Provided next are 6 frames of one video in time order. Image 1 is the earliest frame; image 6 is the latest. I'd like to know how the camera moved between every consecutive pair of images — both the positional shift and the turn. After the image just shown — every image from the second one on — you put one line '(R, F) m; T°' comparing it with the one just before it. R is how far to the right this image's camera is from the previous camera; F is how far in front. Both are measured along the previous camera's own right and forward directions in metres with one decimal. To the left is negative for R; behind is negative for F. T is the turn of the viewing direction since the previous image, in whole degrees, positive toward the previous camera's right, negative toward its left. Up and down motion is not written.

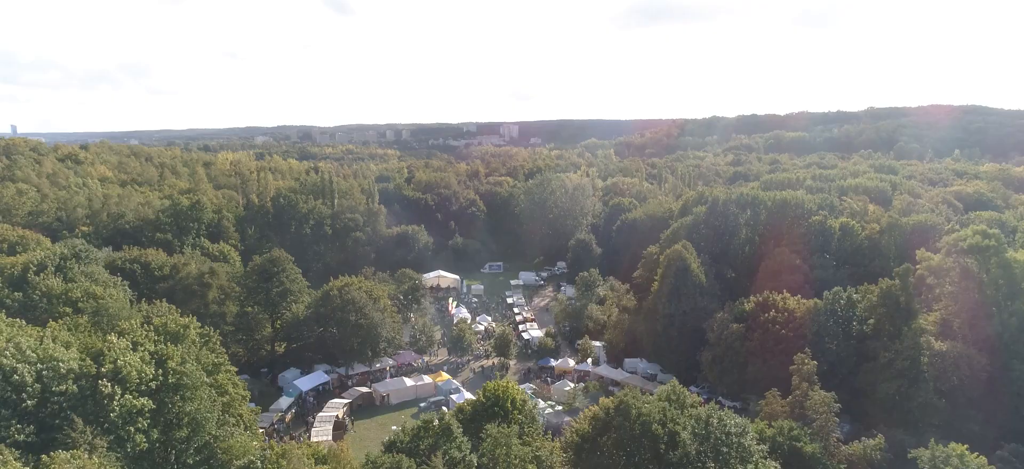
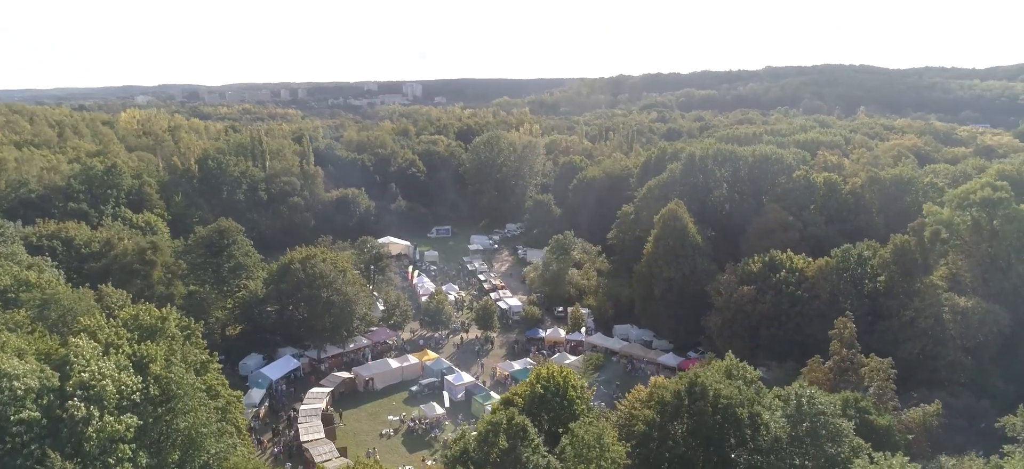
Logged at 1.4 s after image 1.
(-4.3, +3.9) m; +8°
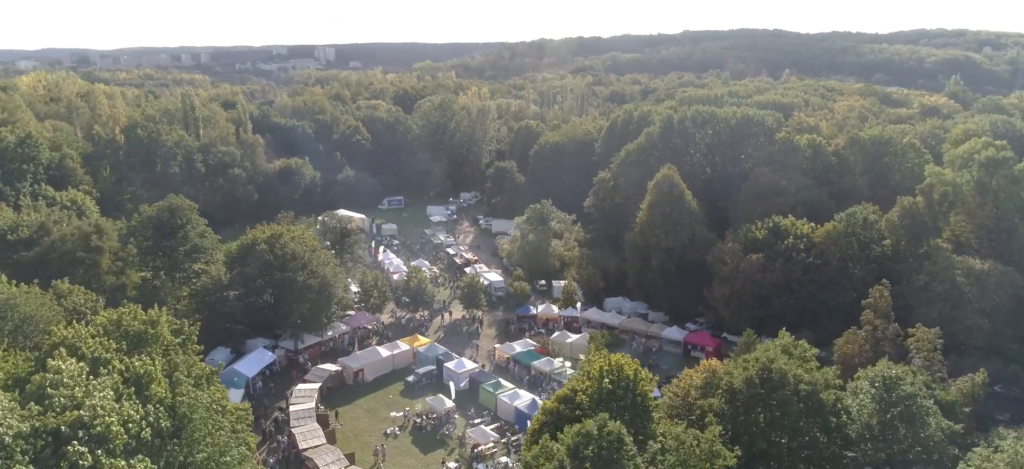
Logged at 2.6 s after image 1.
(-3.5, +3.1) m; +6°
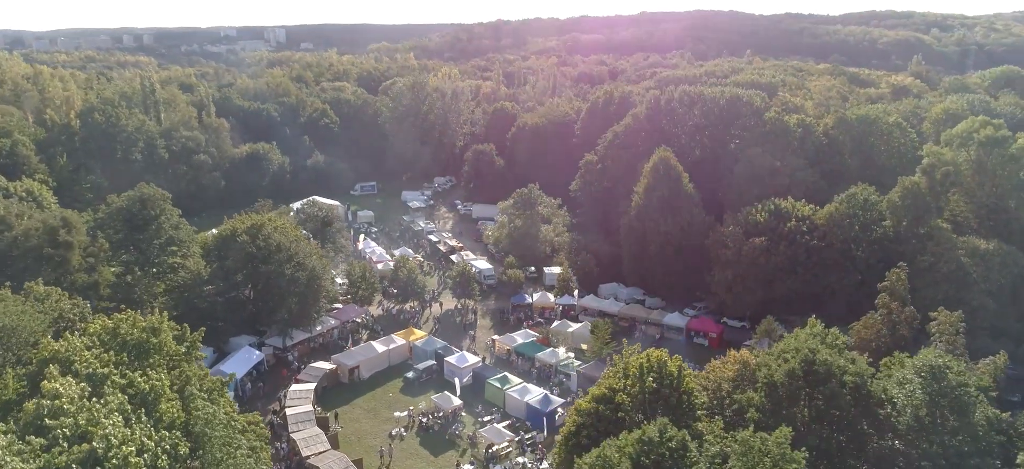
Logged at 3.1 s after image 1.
(-1.8, +1.4) m; +3°
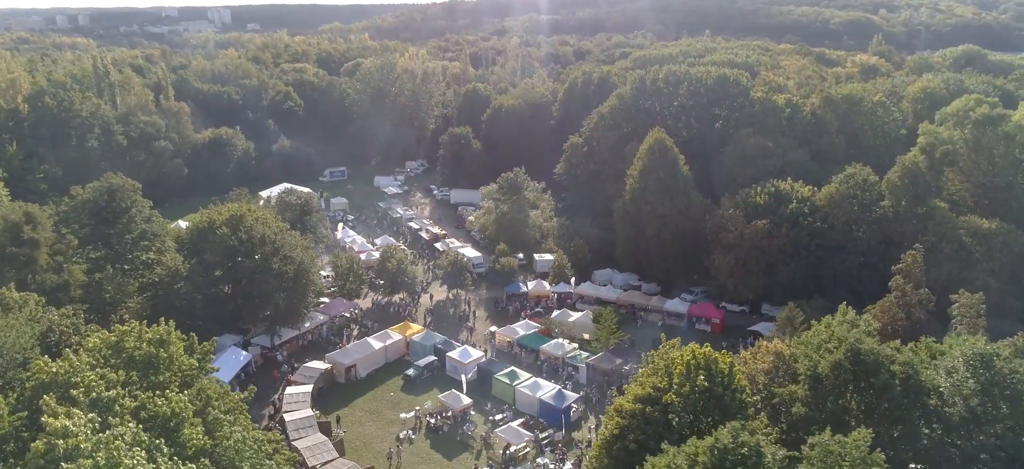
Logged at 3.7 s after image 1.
(-1.8, +1.4) m; +4°
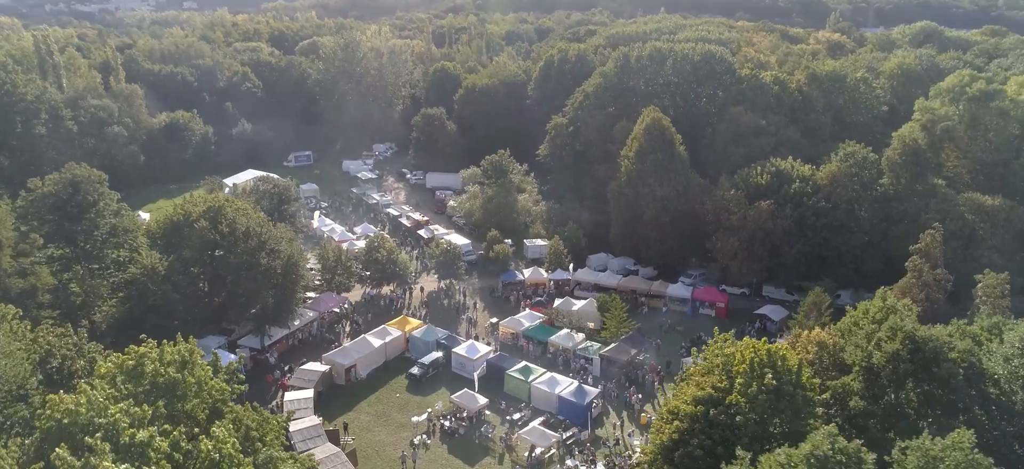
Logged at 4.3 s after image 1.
(-2.0, +1.5) m; +4°
